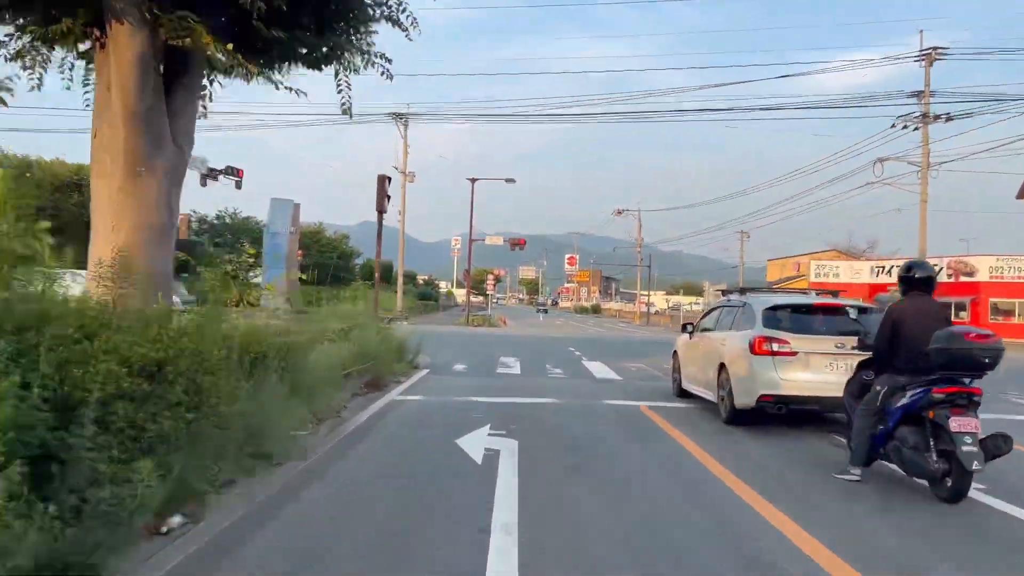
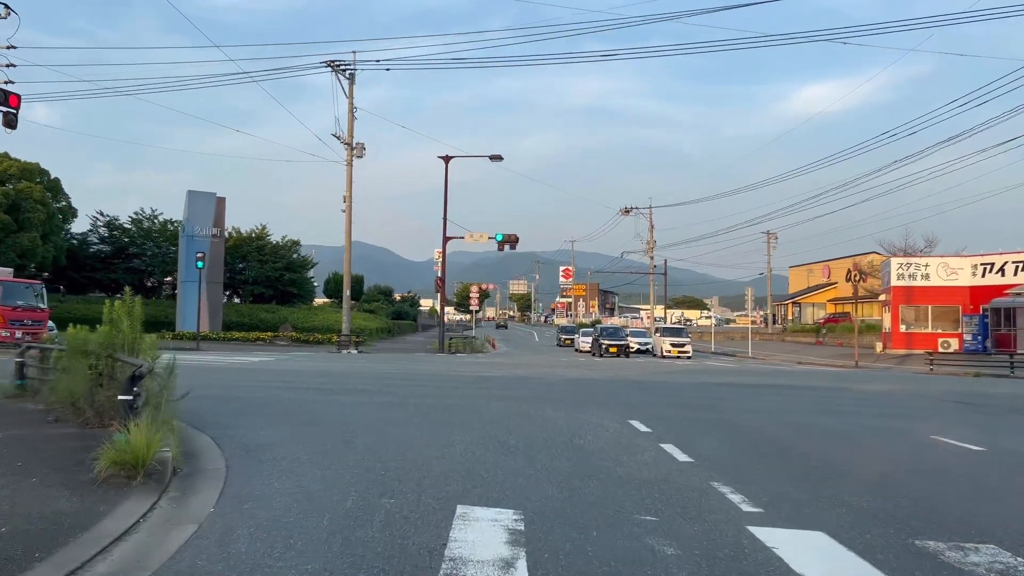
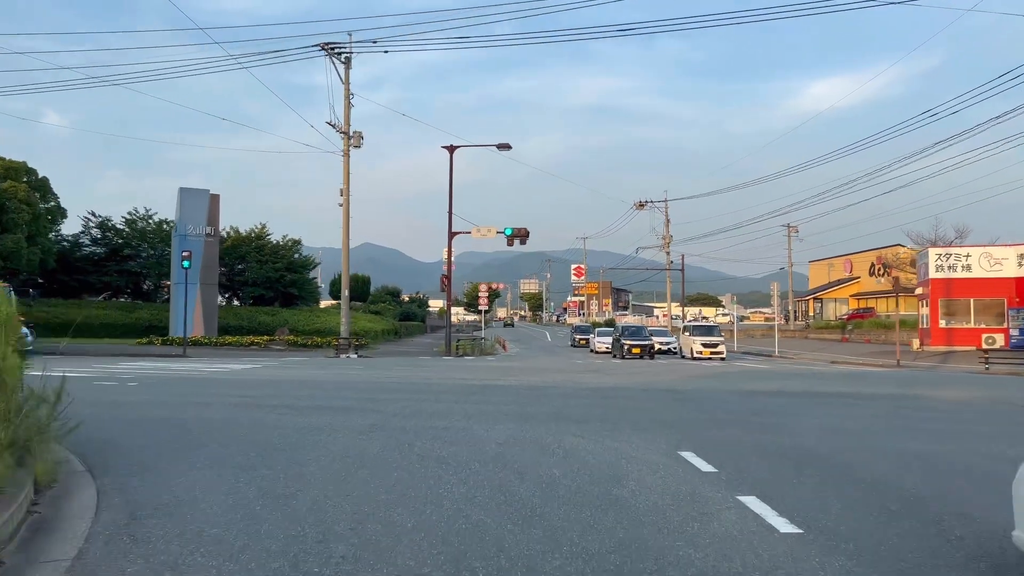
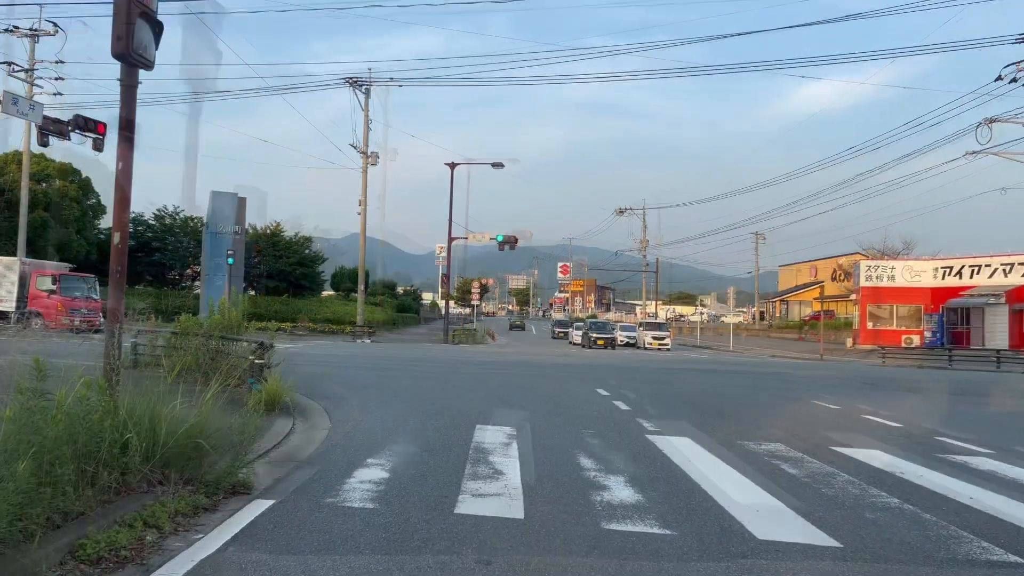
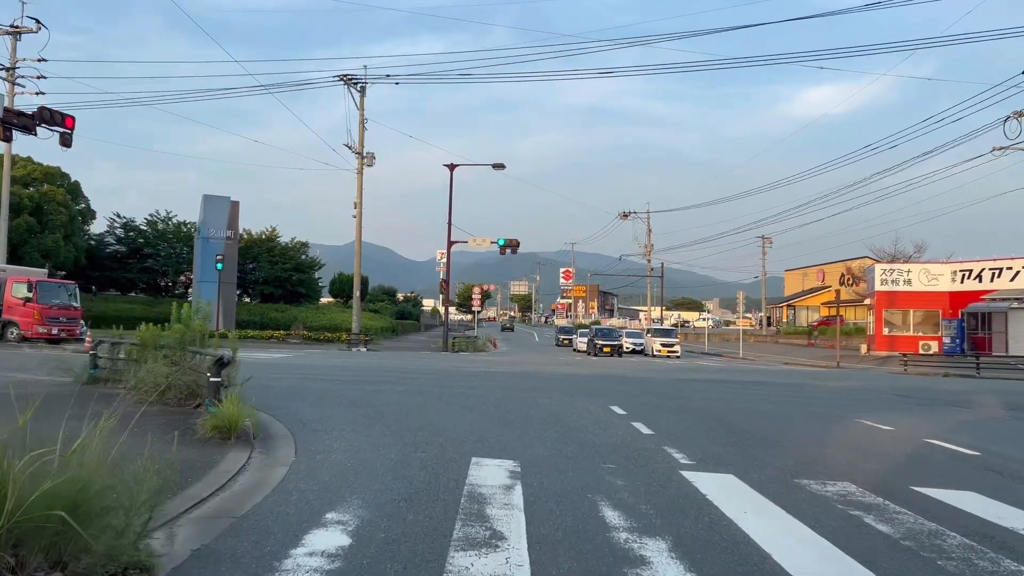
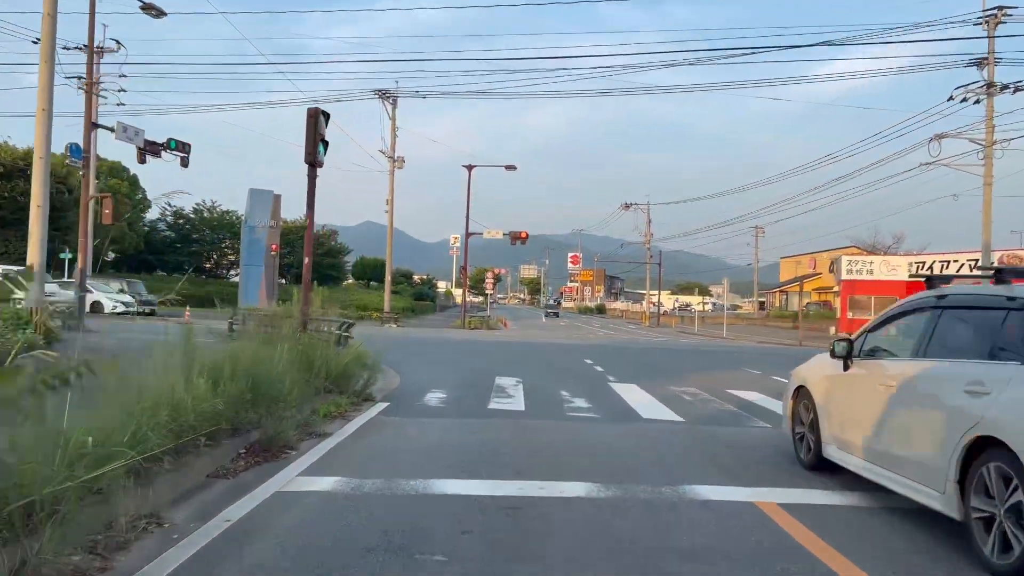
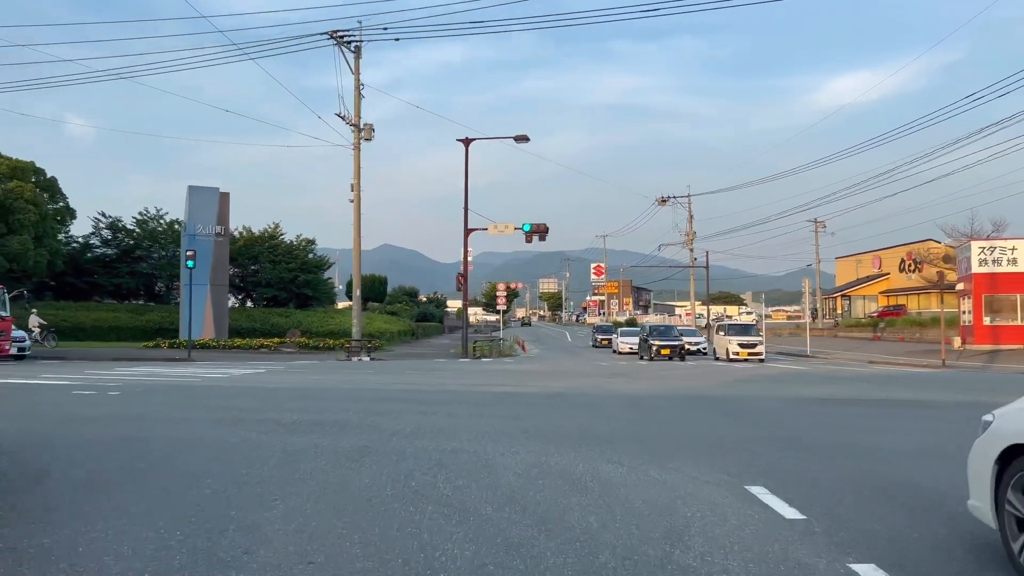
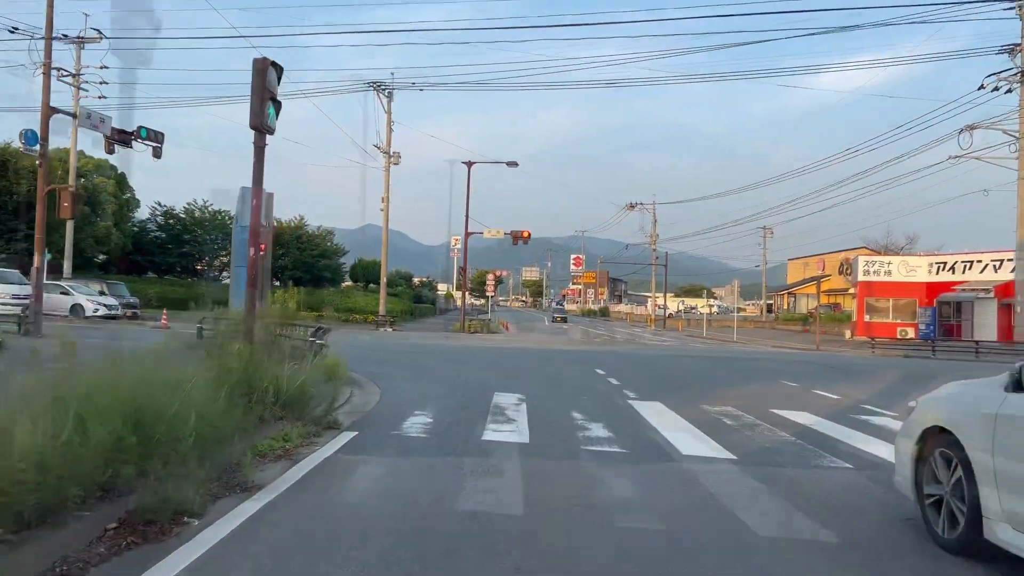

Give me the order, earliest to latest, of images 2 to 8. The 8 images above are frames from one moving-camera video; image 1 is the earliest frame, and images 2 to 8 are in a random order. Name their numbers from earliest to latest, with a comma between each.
6, 8, 4, 5, 2, 3, 7
